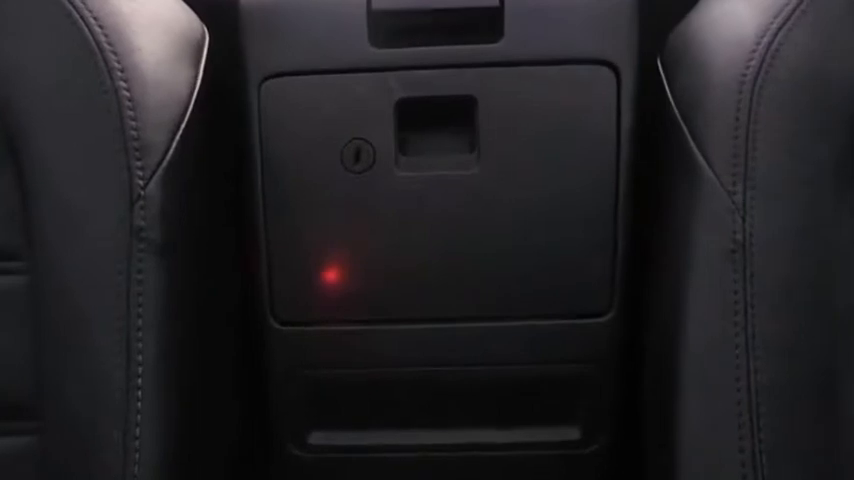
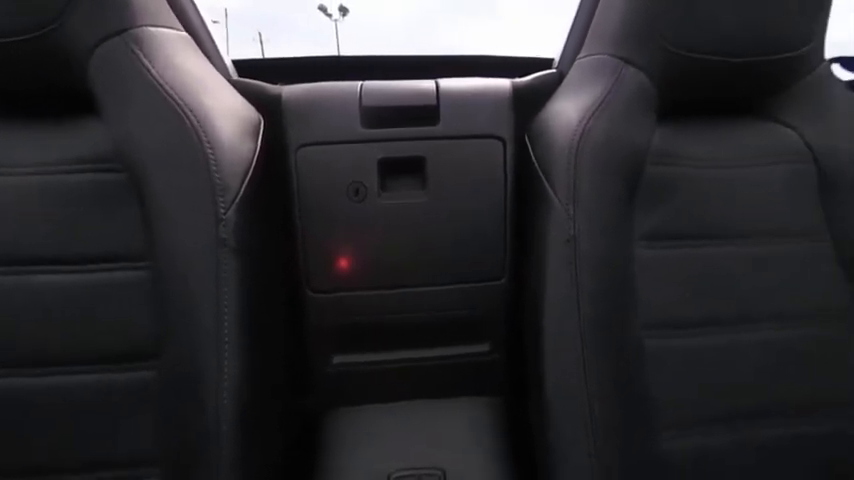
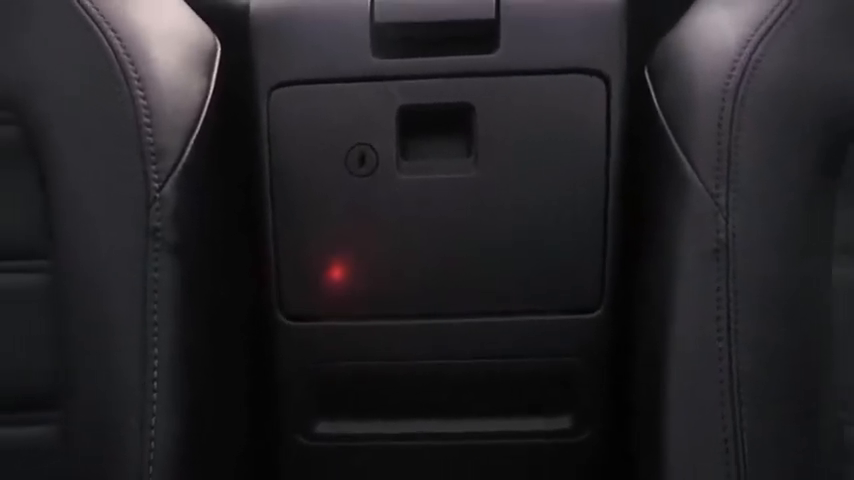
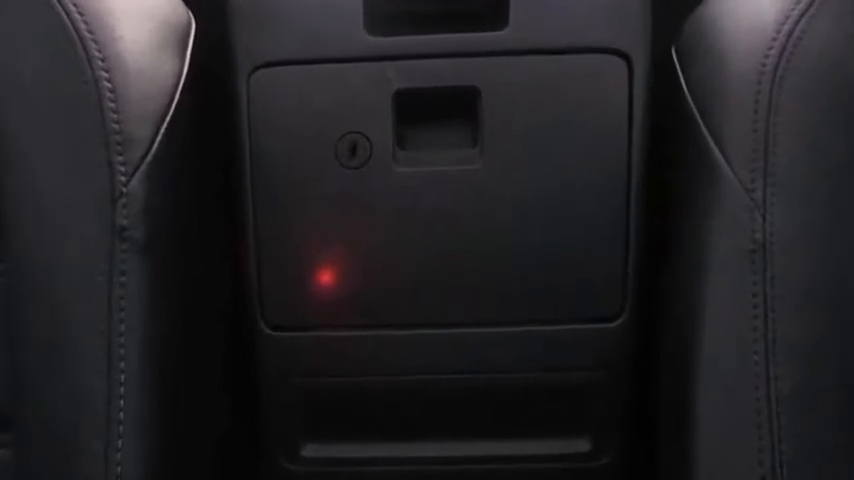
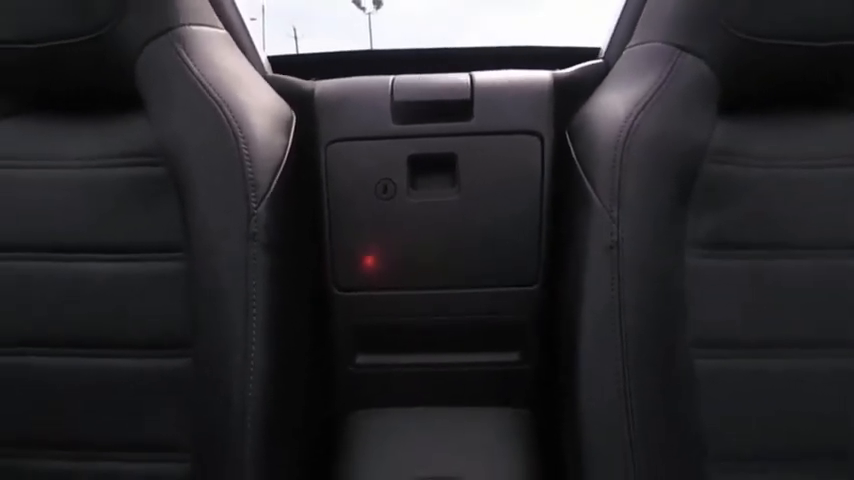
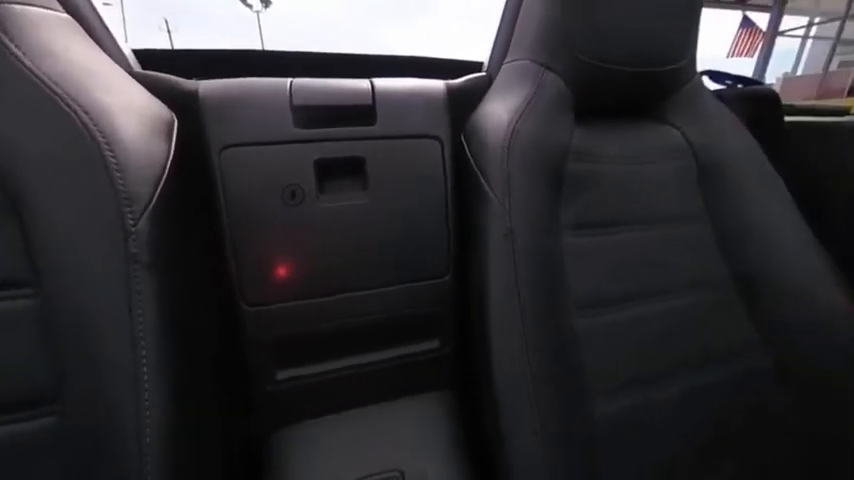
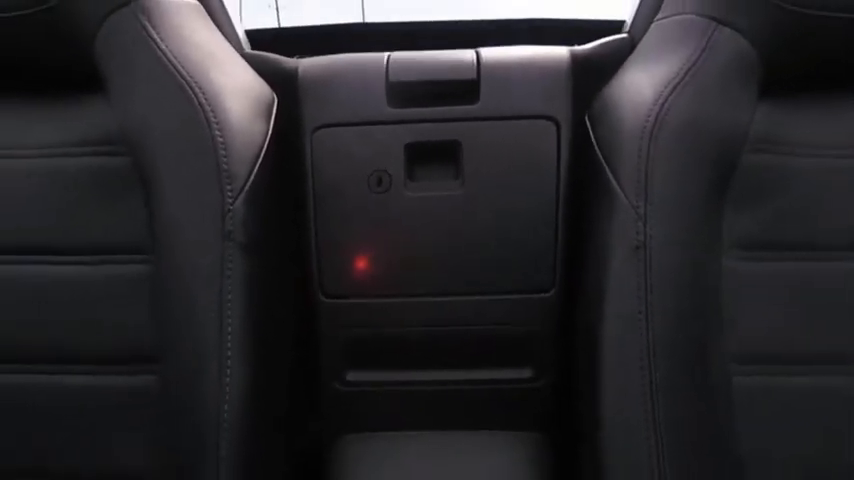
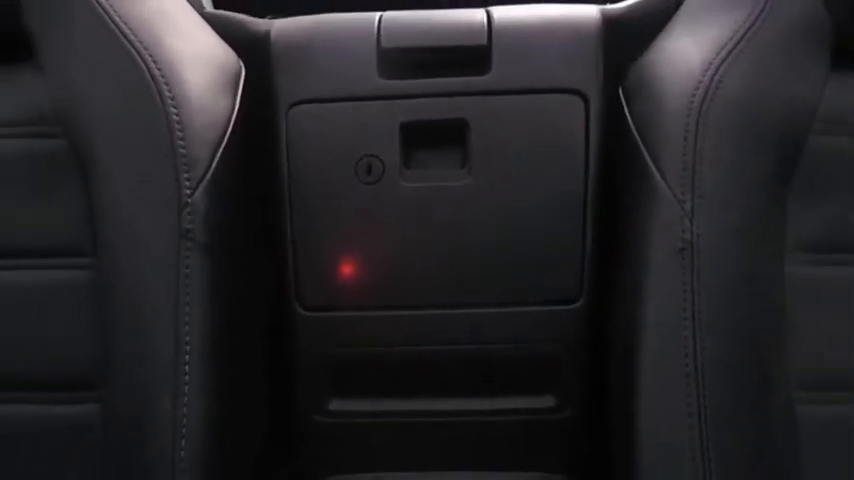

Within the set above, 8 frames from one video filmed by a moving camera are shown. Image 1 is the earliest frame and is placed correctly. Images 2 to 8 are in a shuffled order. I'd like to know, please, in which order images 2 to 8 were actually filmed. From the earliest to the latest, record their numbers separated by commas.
4, 3, 8, 7, 5, 2, 6
